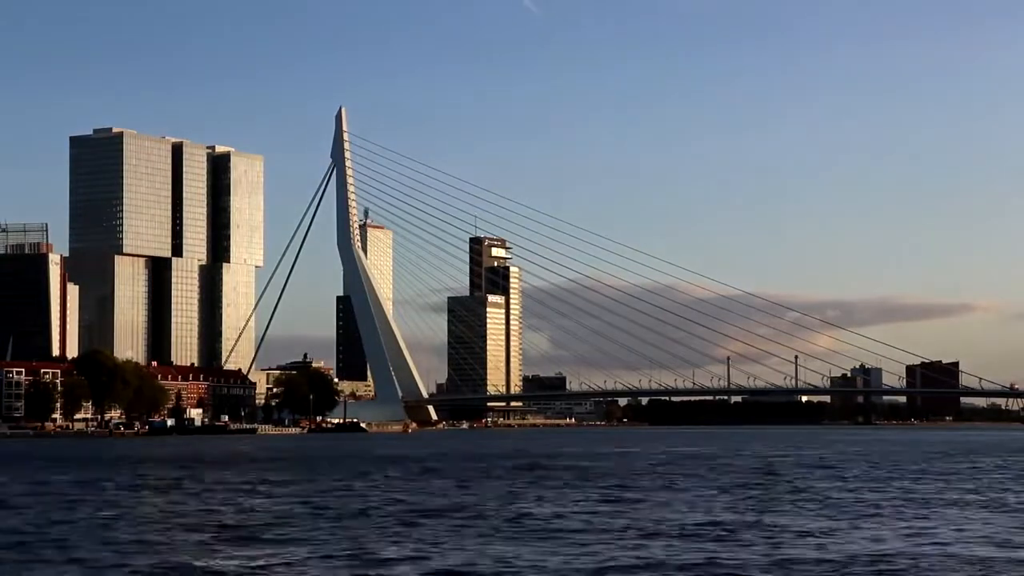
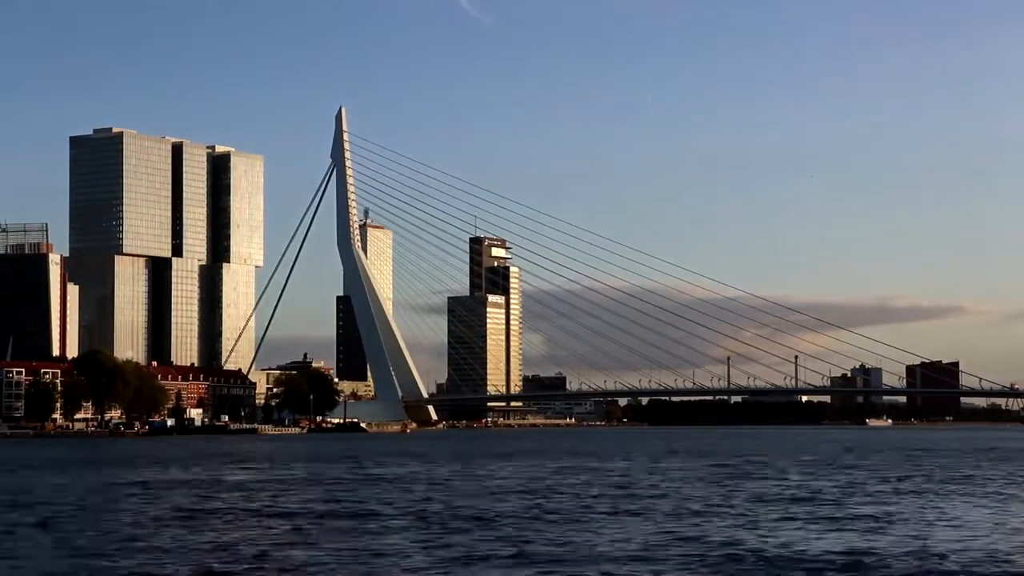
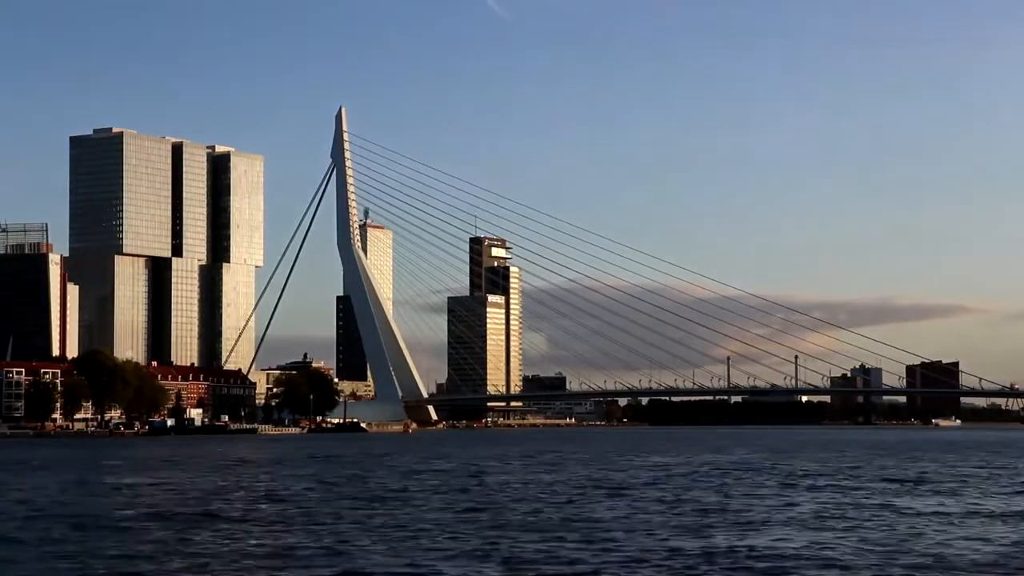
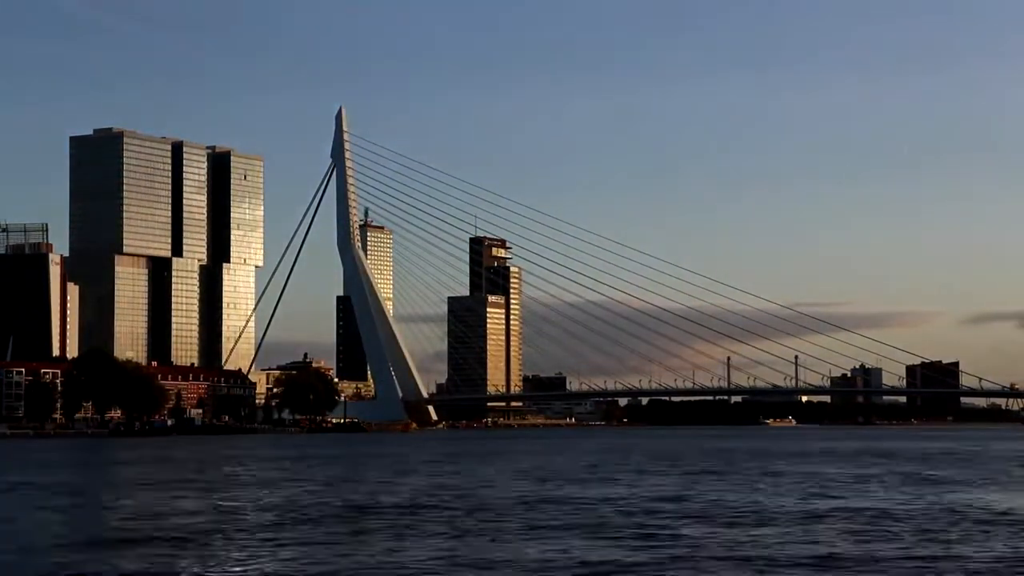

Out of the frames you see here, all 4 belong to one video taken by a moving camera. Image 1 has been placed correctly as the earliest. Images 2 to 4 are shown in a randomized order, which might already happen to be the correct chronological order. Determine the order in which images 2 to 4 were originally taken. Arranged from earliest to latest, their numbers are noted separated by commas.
3, 2, 4
